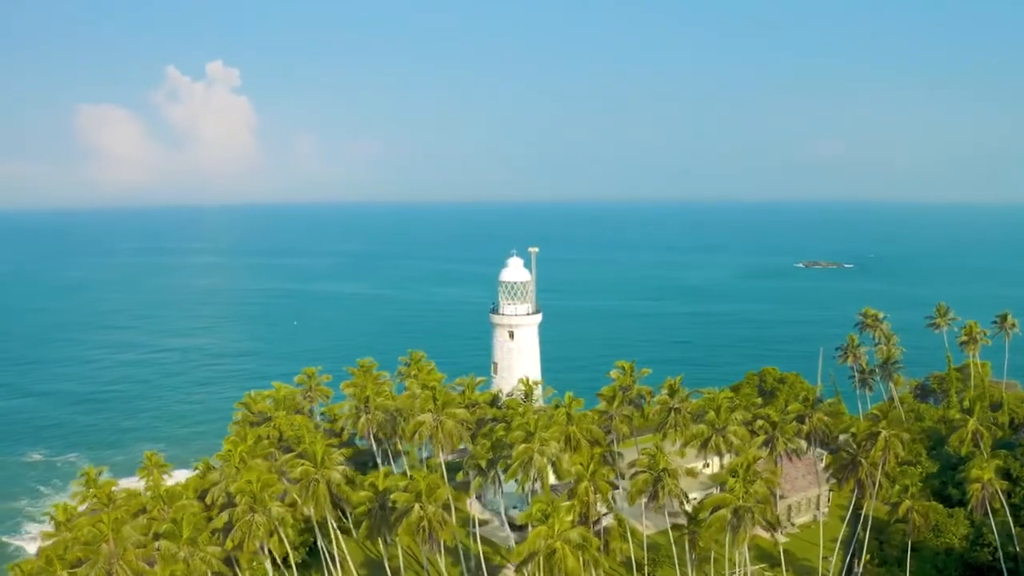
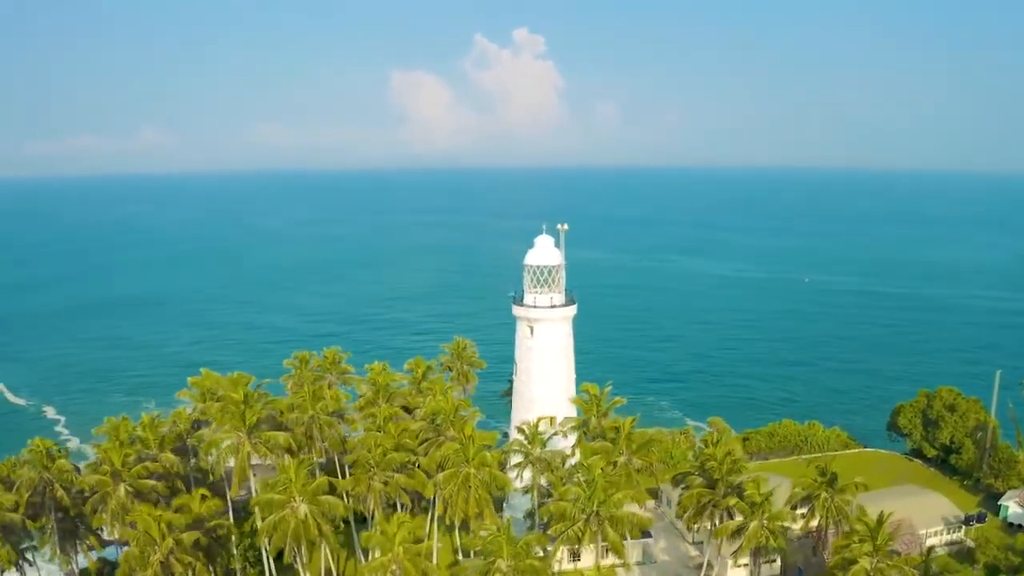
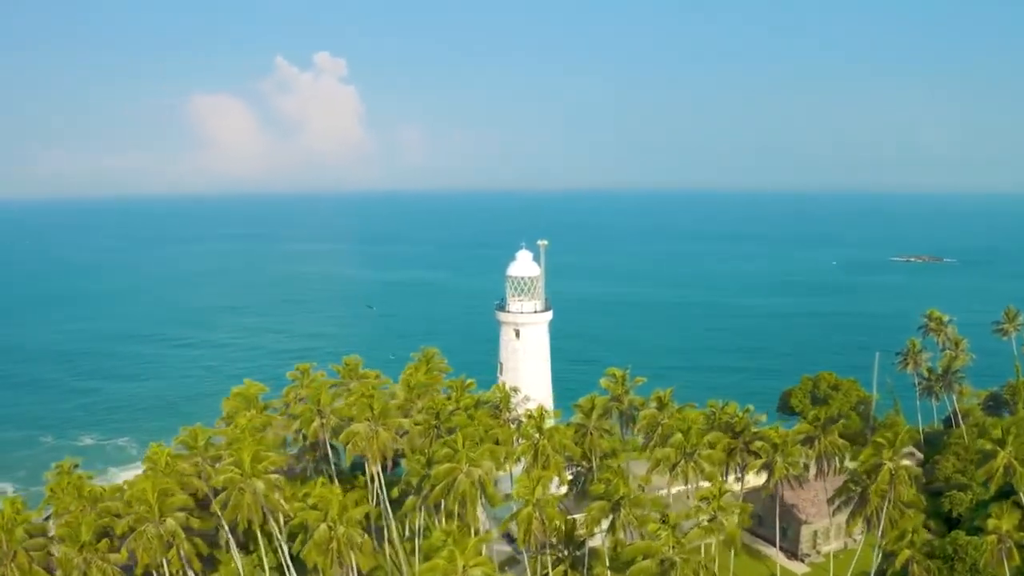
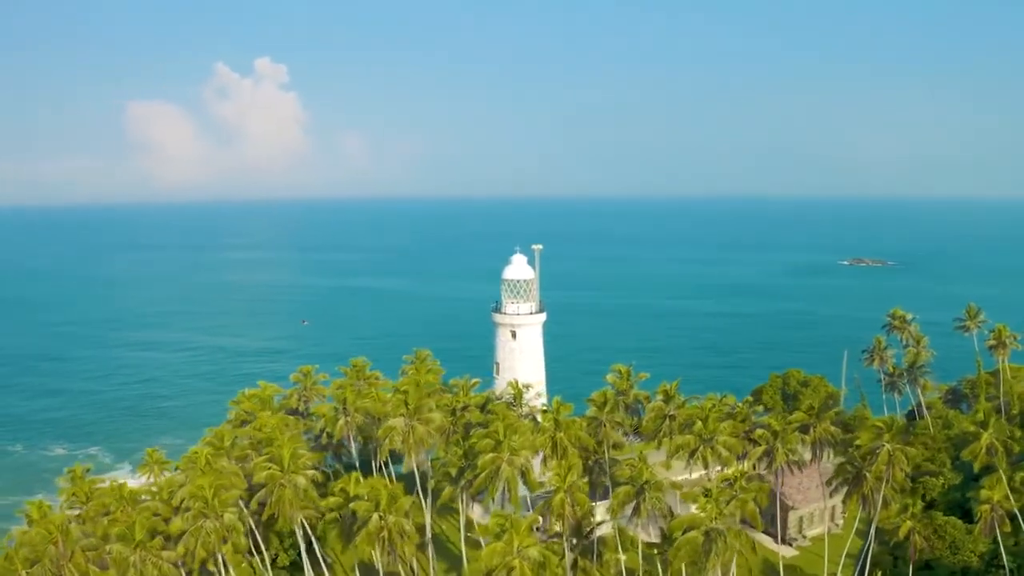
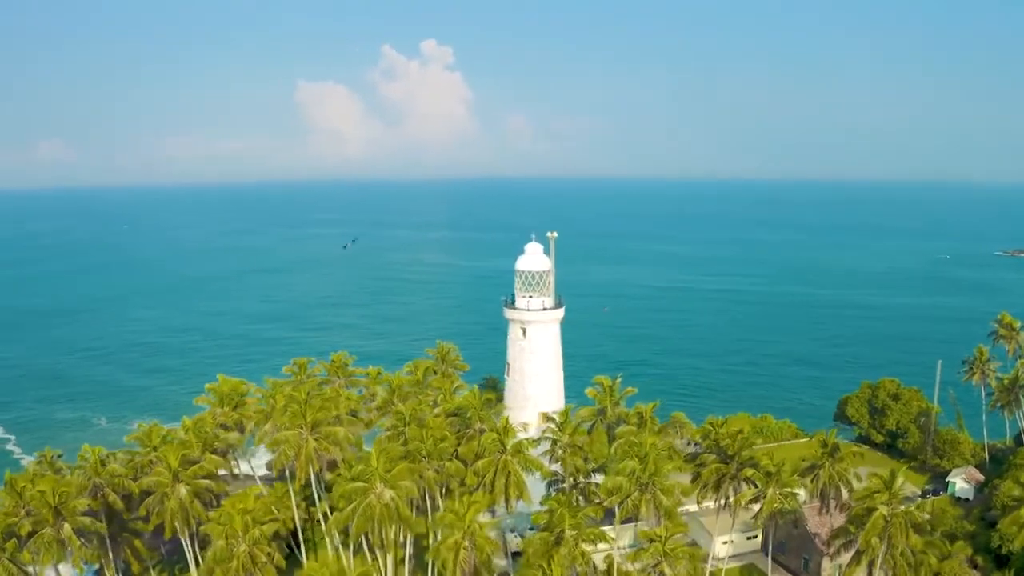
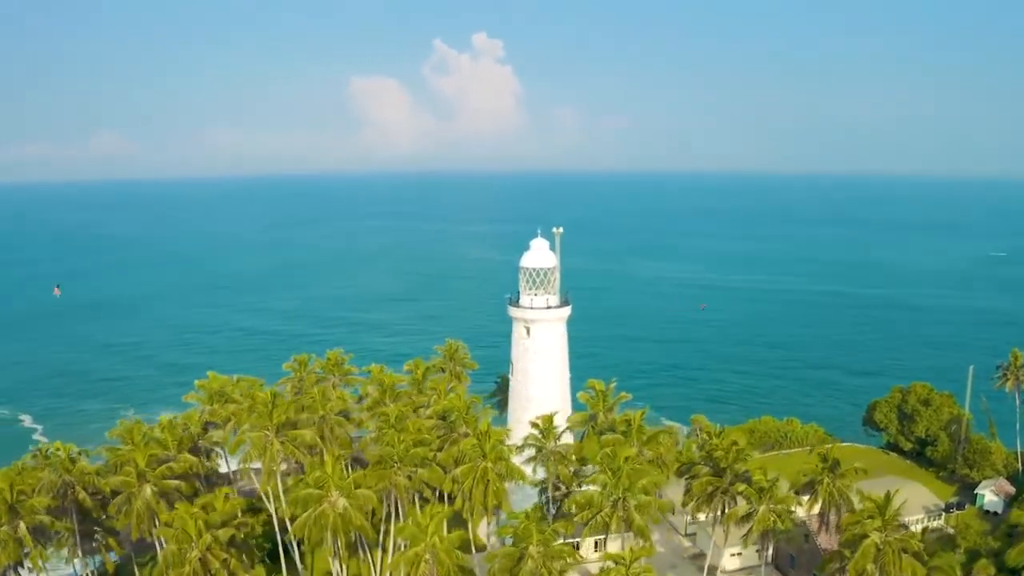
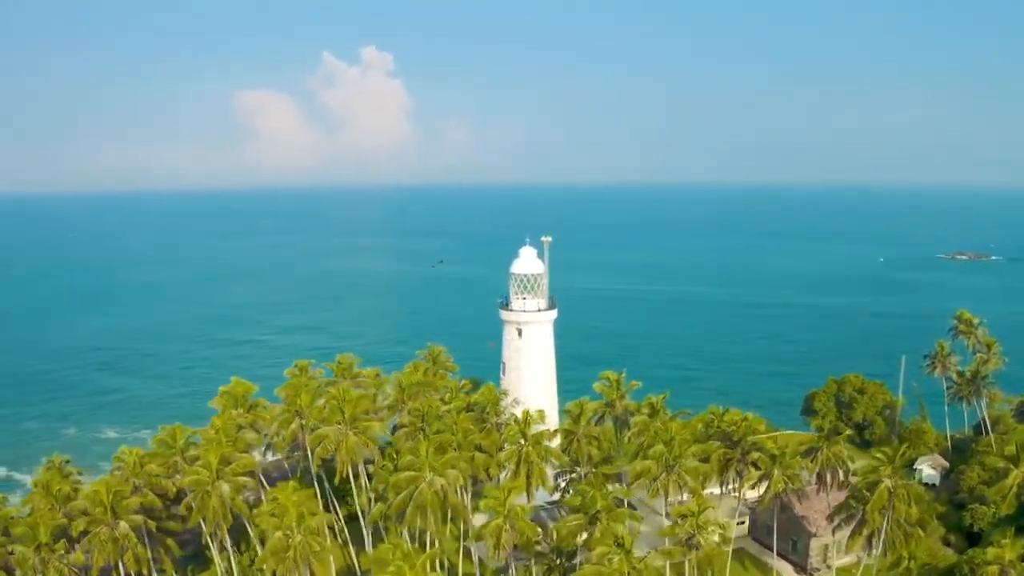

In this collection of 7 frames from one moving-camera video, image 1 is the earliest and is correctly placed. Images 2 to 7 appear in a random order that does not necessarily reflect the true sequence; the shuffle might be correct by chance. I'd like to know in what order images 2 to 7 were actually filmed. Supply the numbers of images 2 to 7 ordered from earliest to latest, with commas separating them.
4, 3, 7, 5, 6, 2
